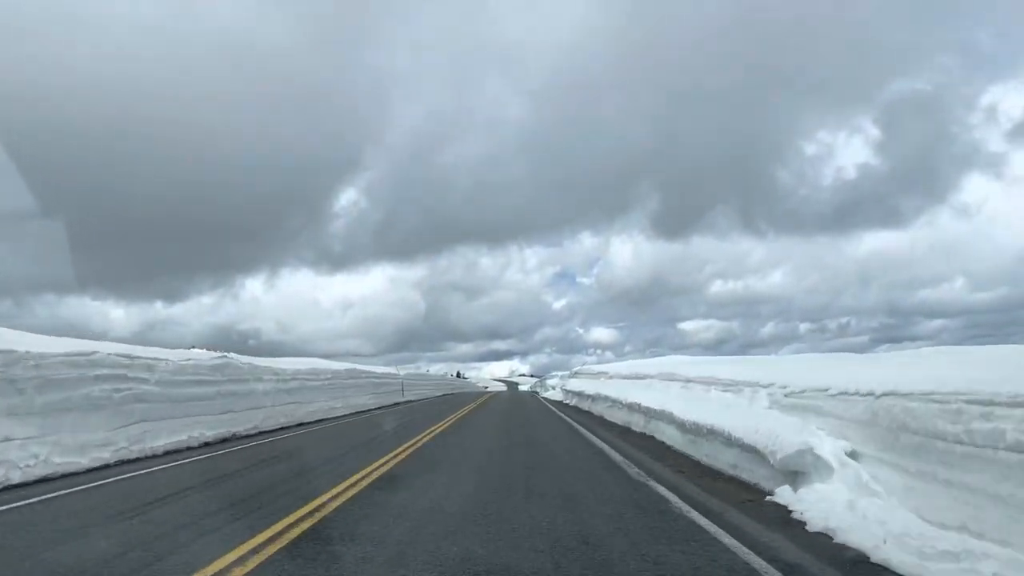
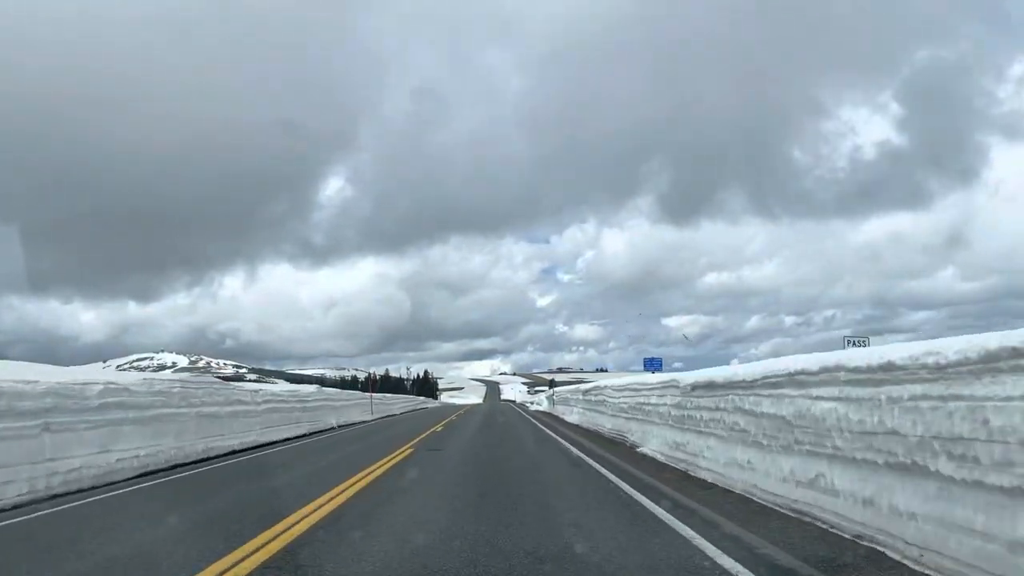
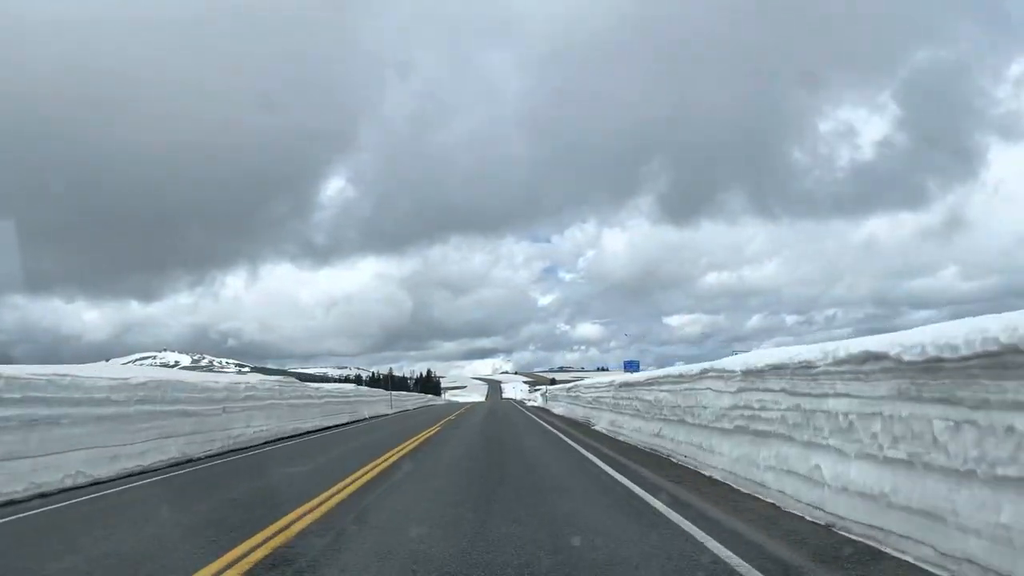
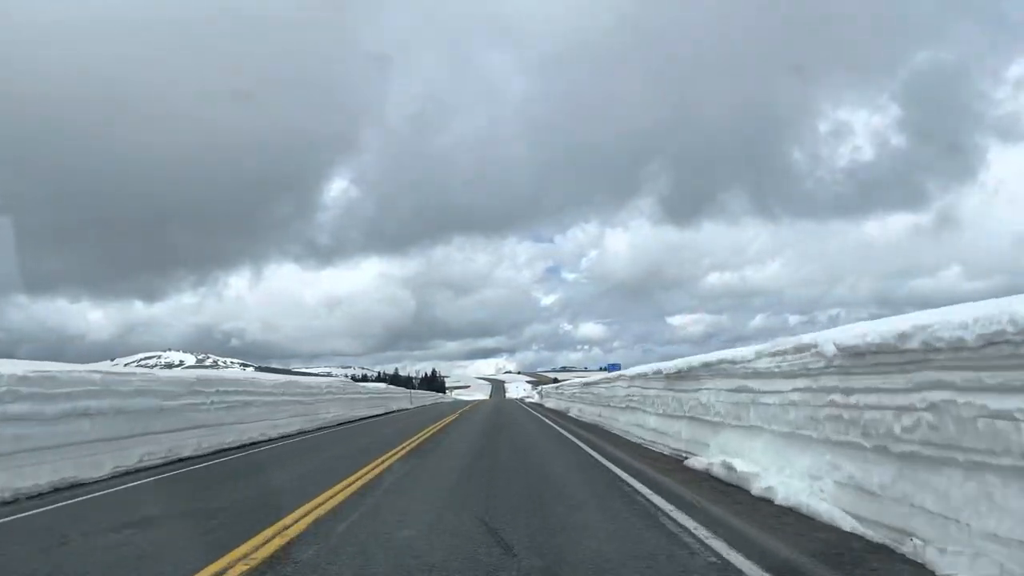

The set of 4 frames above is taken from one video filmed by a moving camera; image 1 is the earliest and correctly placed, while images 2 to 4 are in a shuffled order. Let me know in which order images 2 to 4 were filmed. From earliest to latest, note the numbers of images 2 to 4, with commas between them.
4, 3, 2
